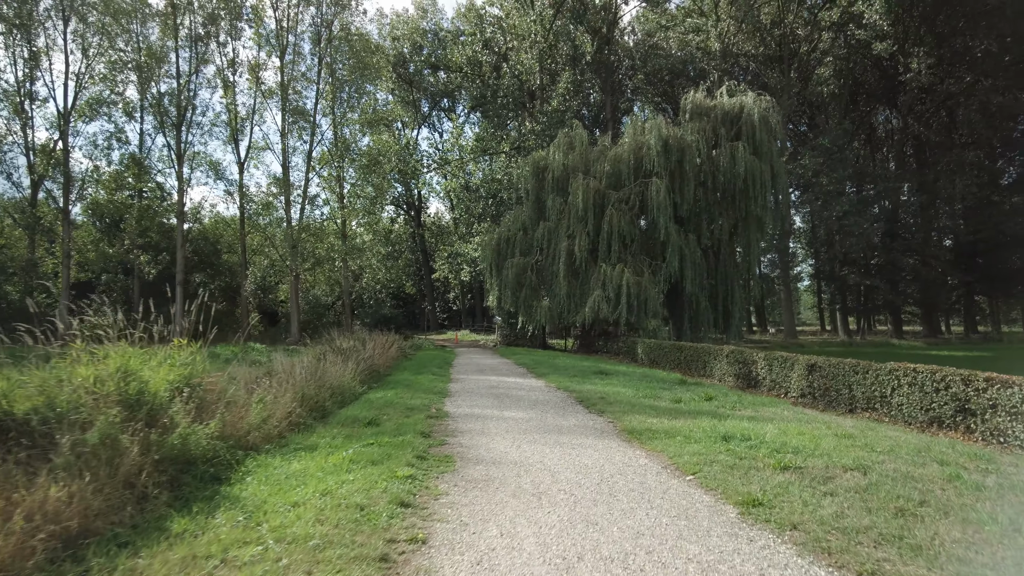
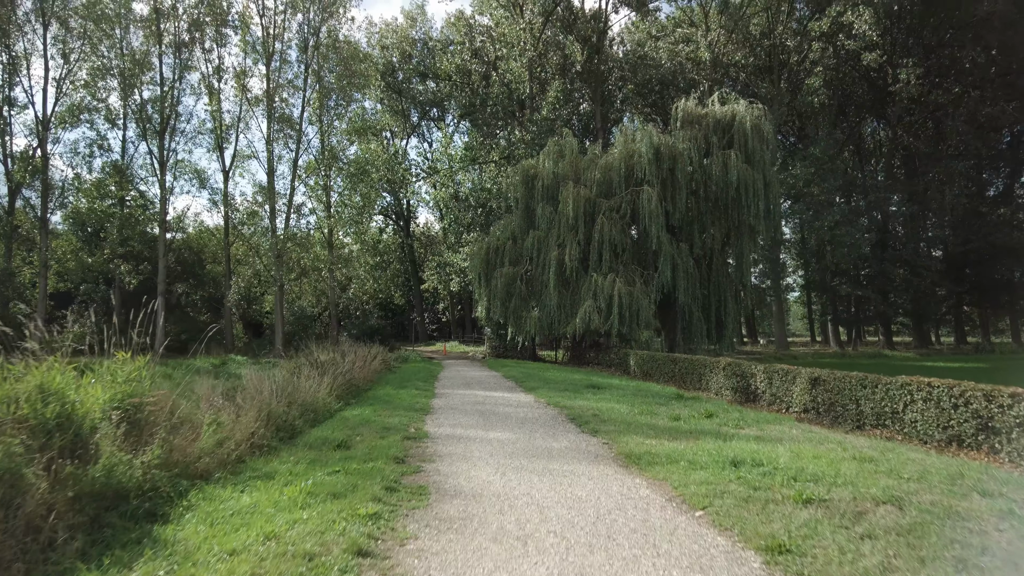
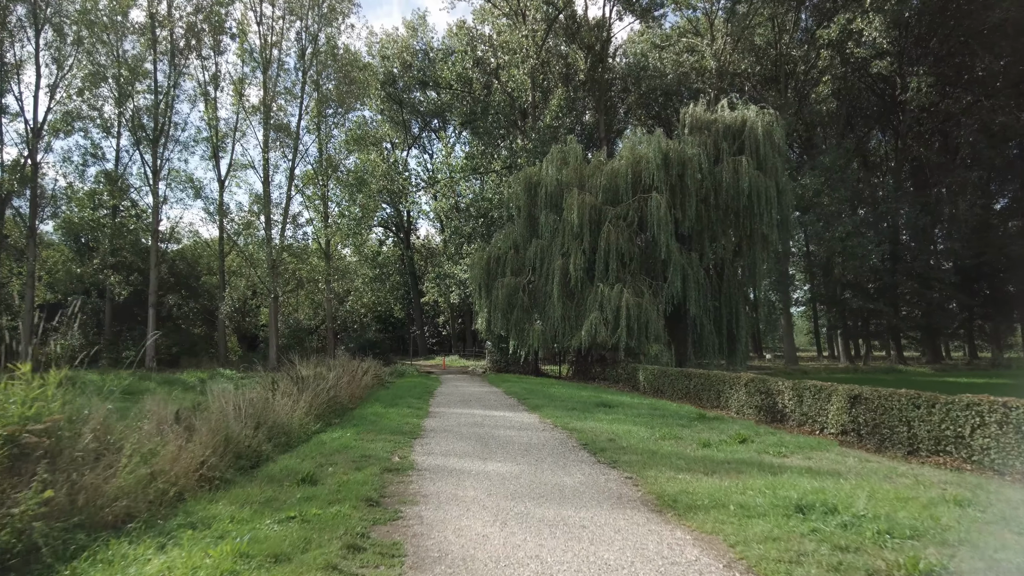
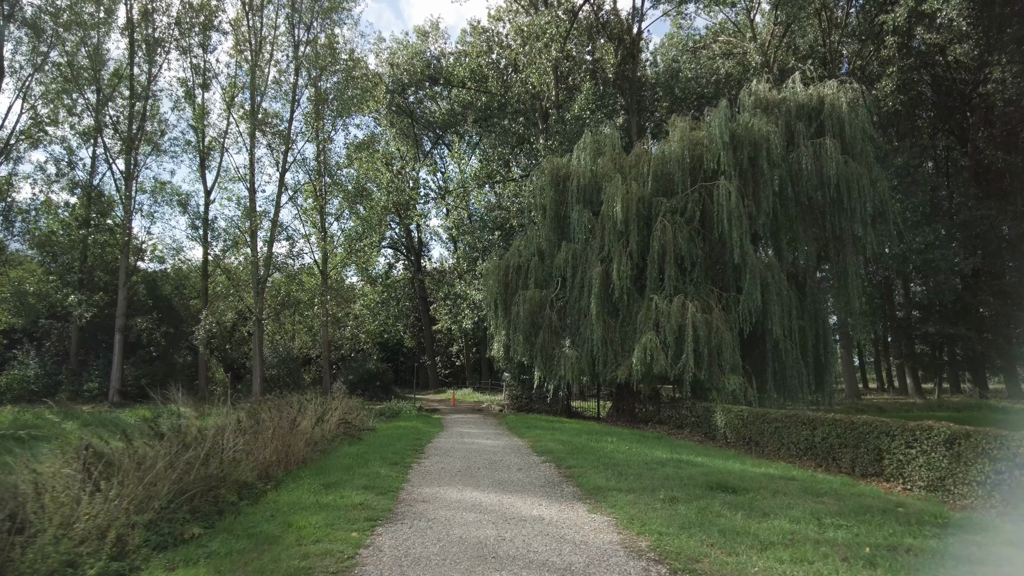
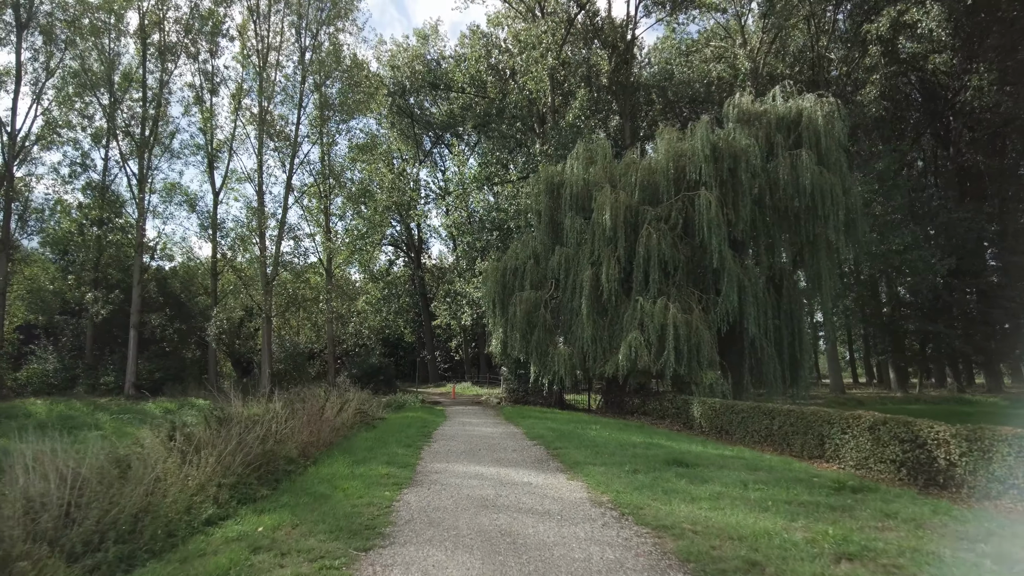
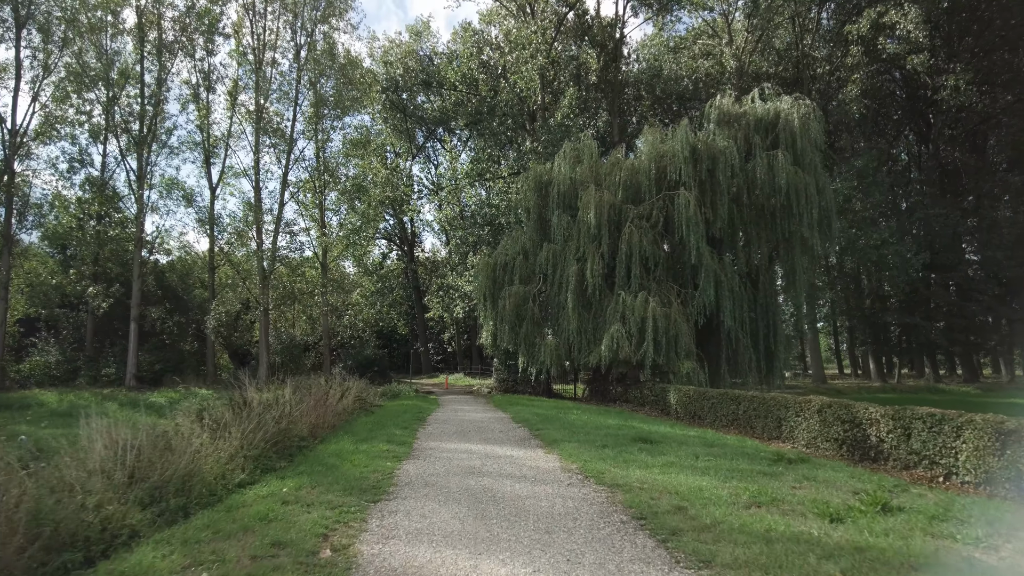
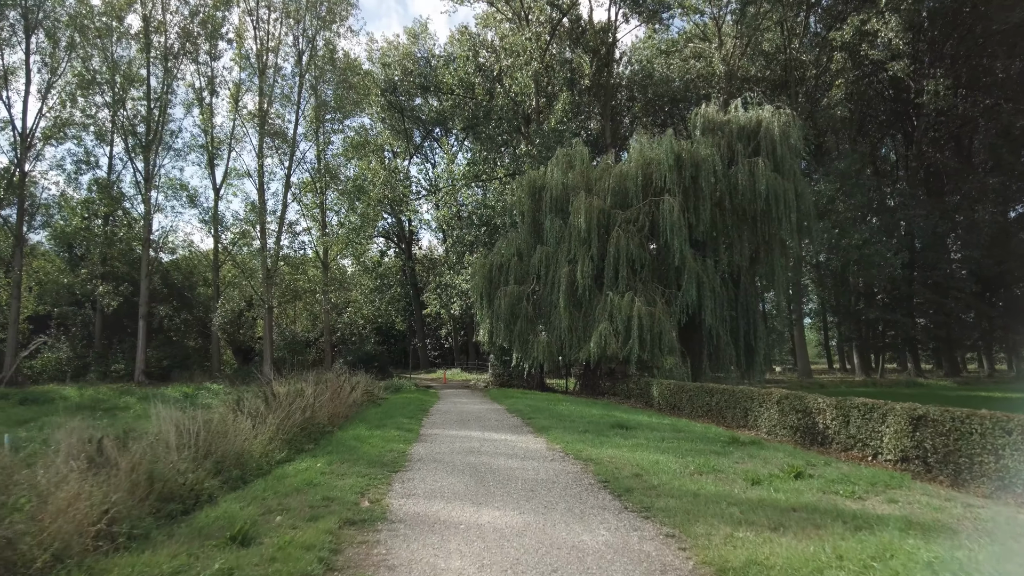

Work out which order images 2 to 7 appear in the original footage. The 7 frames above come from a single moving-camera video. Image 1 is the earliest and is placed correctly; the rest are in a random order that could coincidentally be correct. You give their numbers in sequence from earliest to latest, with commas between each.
2, 3, 7, 6, 5, 4
